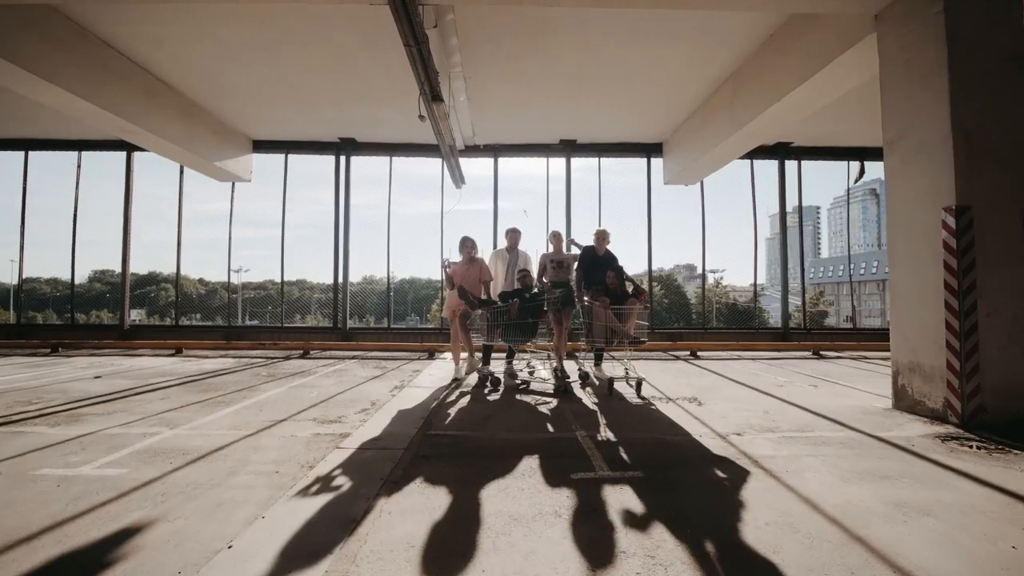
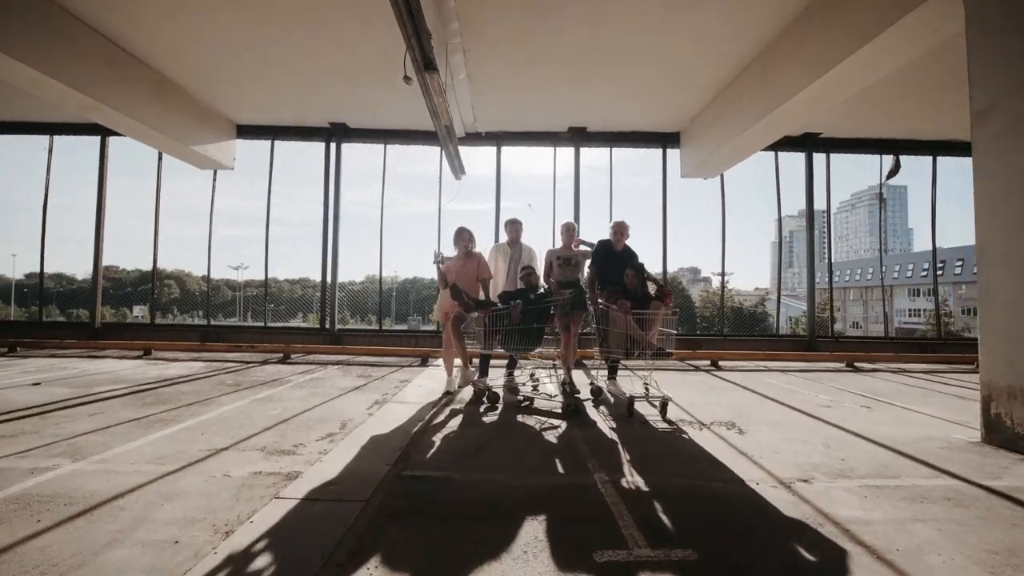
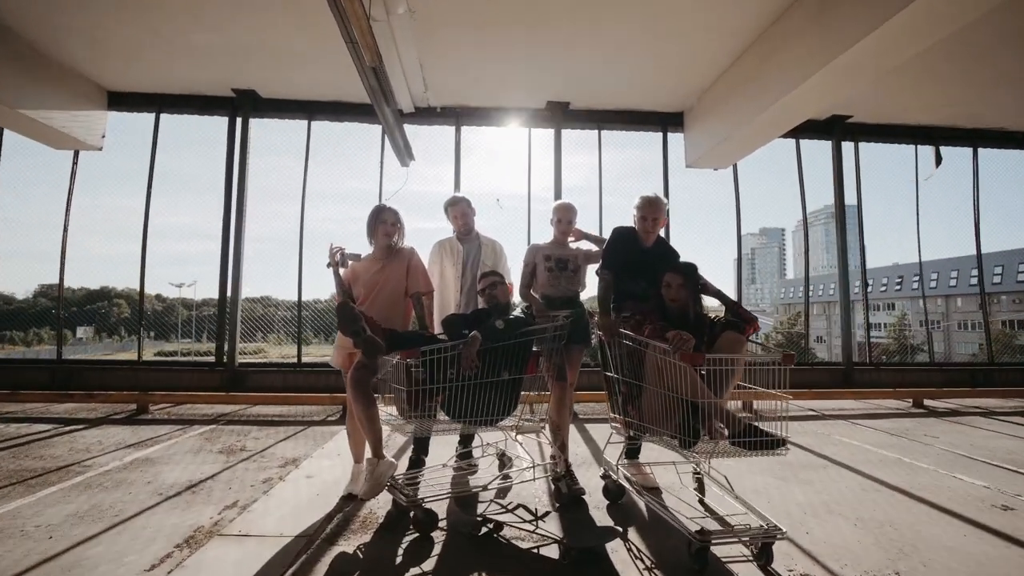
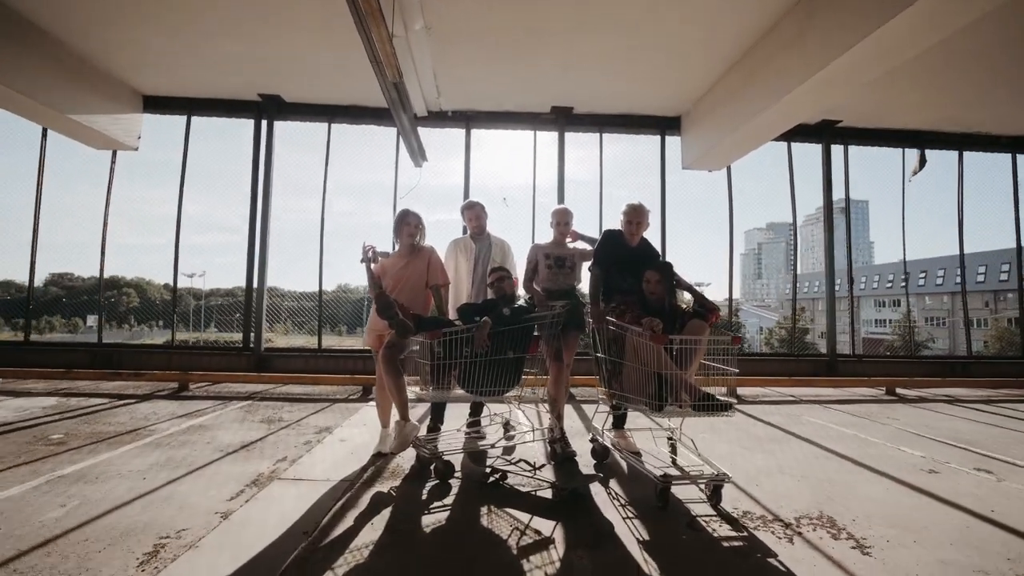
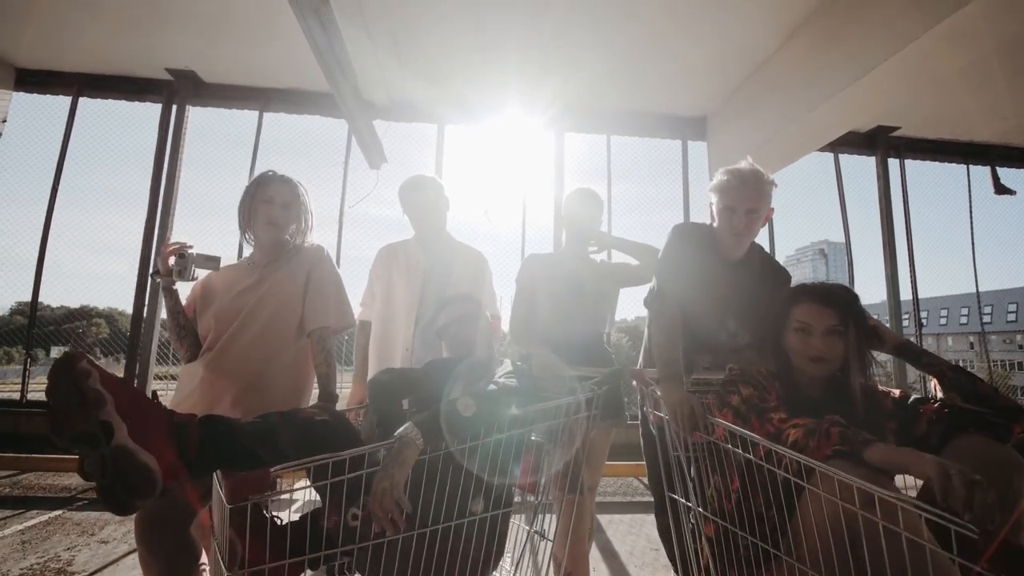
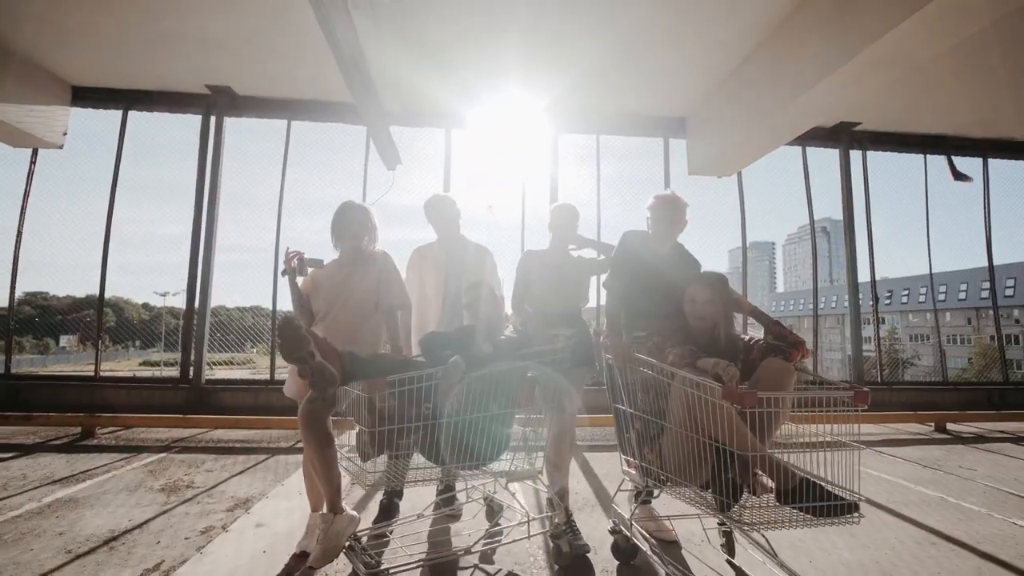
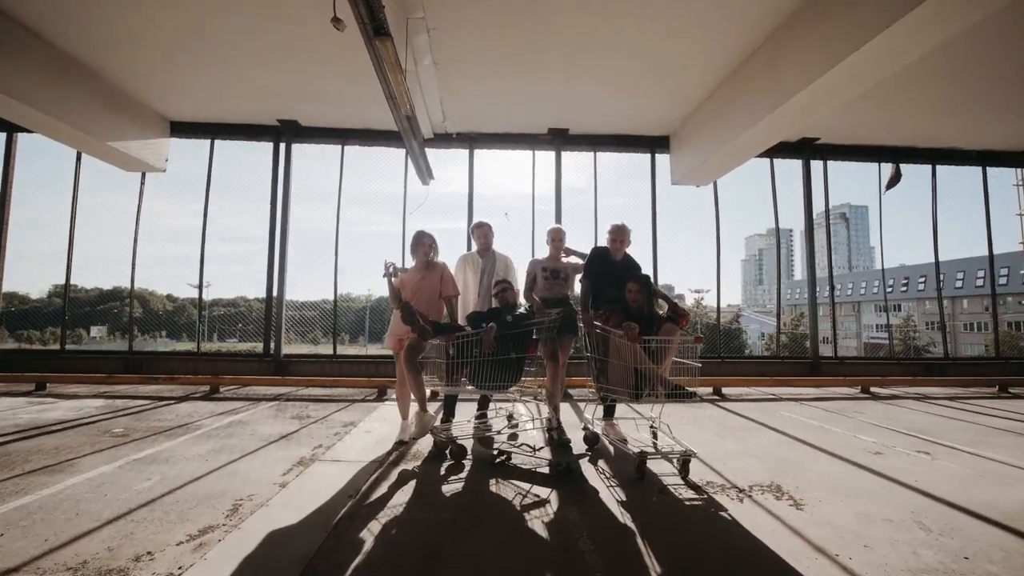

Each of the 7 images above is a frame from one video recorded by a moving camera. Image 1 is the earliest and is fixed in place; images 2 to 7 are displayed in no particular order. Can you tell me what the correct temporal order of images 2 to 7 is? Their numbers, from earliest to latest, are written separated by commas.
2, 7, 4, 3, 6, 5
